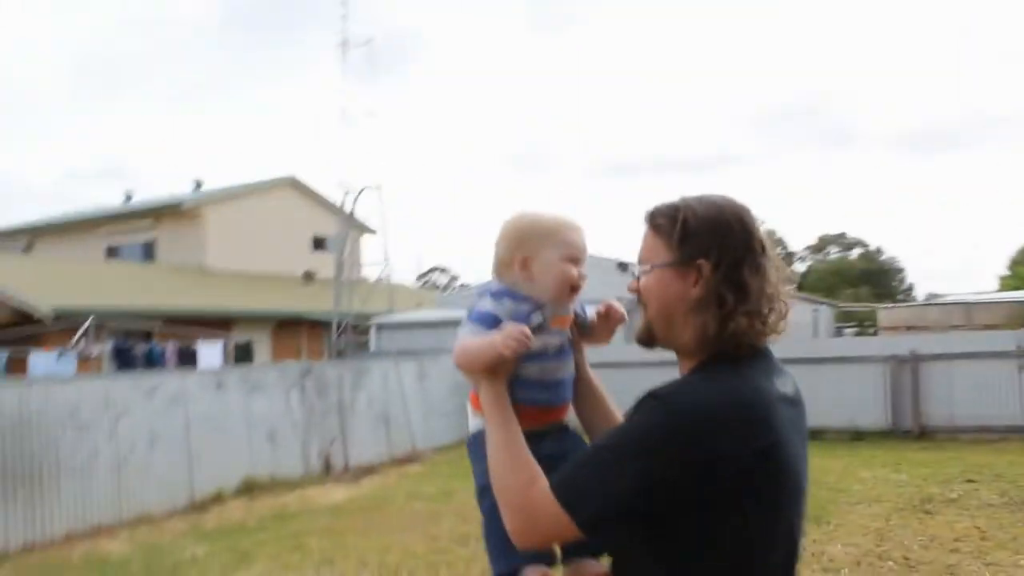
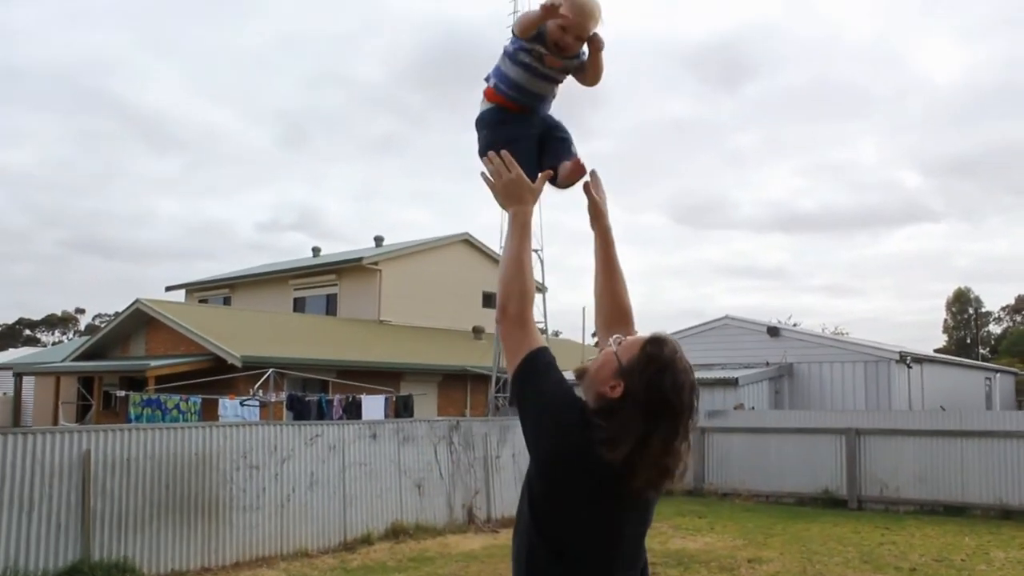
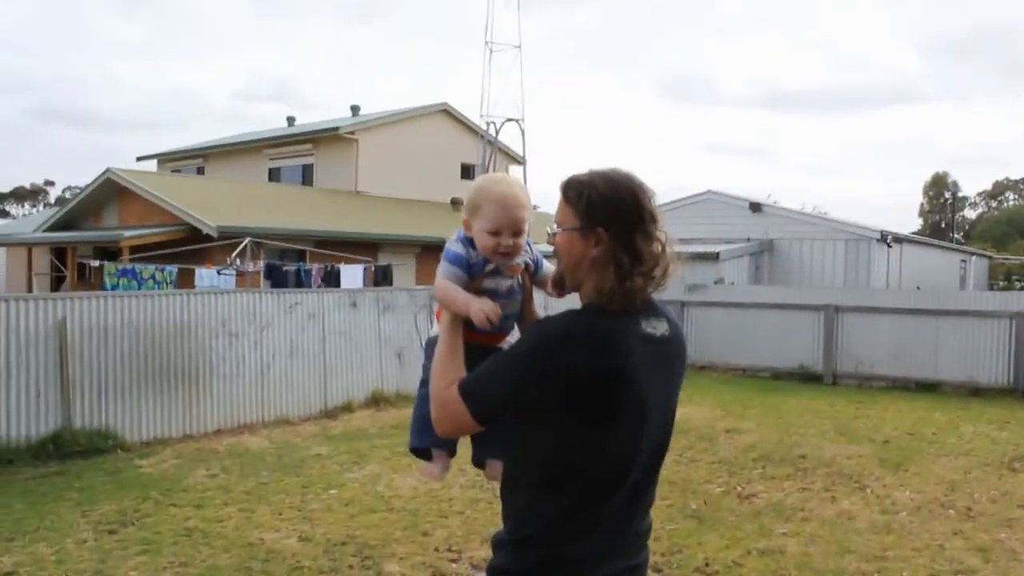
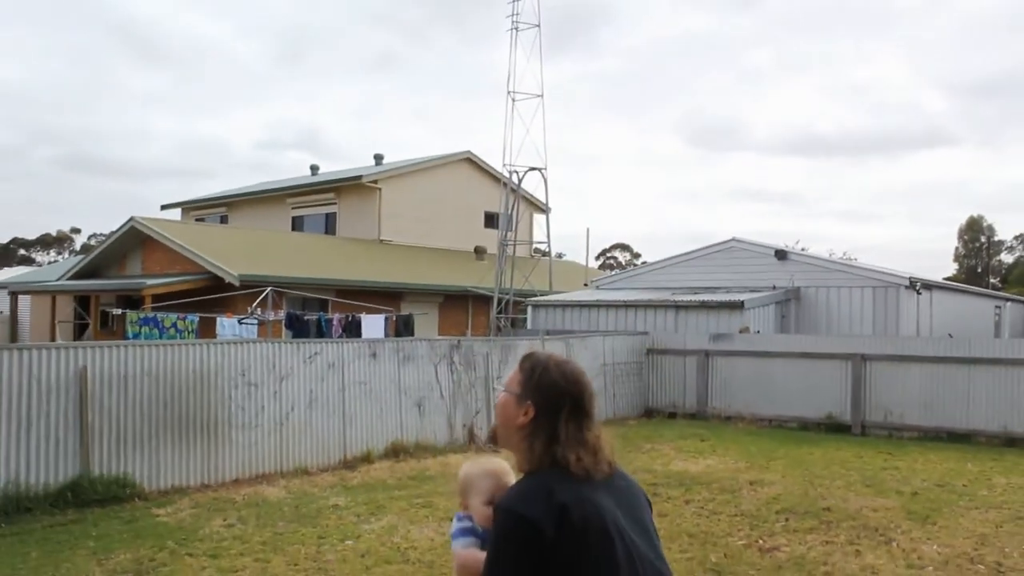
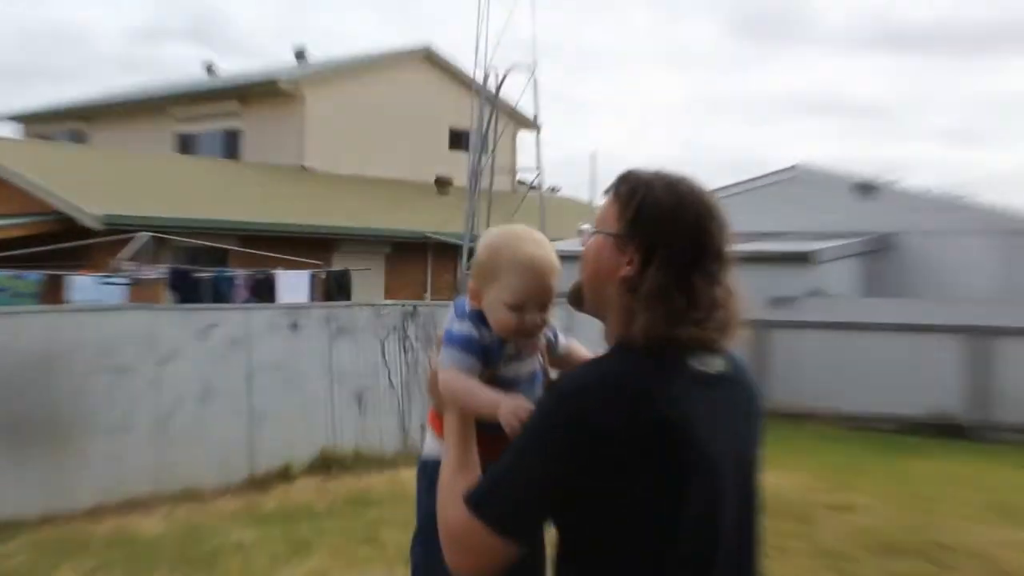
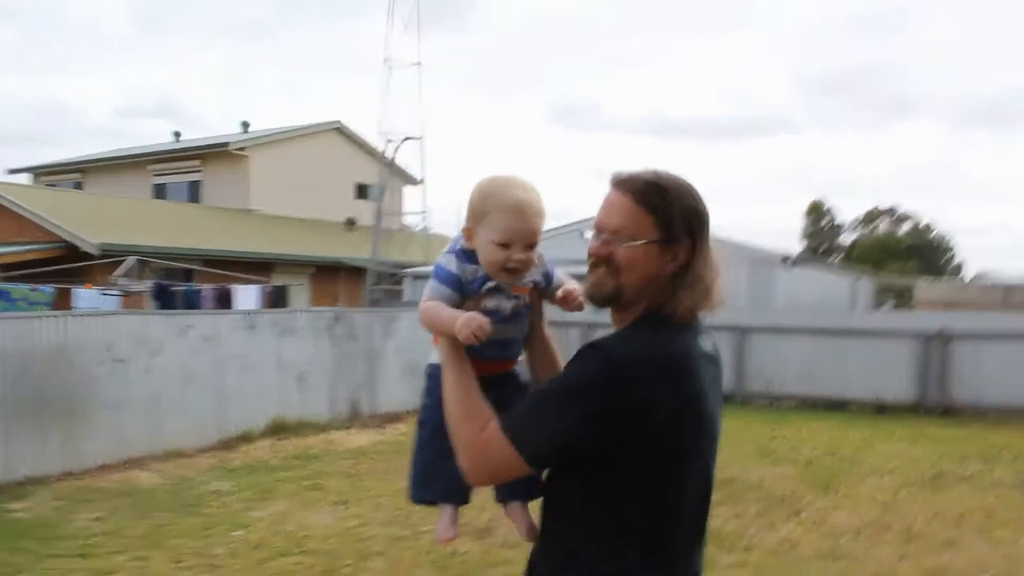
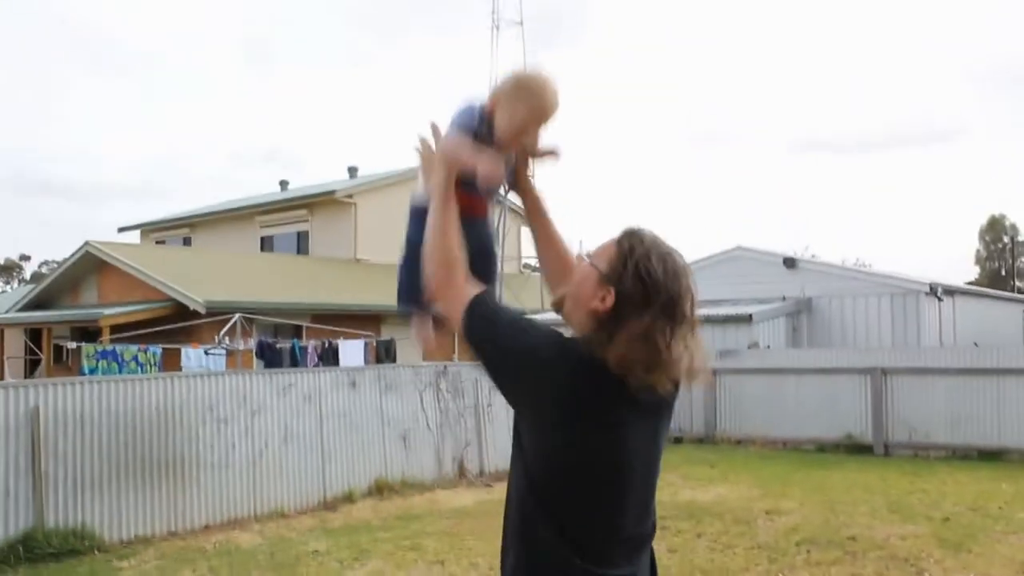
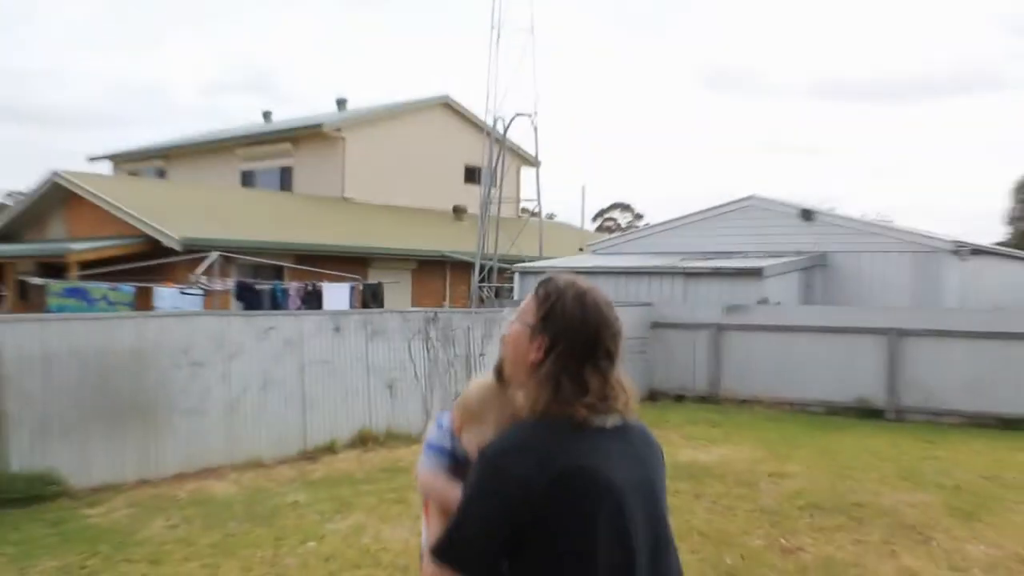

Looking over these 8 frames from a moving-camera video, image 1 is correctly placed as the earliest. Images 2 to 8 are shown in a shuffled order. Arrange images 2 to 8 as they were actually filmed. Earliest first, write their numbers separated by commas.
6, 3, 5, 8, 7, 4, 2
